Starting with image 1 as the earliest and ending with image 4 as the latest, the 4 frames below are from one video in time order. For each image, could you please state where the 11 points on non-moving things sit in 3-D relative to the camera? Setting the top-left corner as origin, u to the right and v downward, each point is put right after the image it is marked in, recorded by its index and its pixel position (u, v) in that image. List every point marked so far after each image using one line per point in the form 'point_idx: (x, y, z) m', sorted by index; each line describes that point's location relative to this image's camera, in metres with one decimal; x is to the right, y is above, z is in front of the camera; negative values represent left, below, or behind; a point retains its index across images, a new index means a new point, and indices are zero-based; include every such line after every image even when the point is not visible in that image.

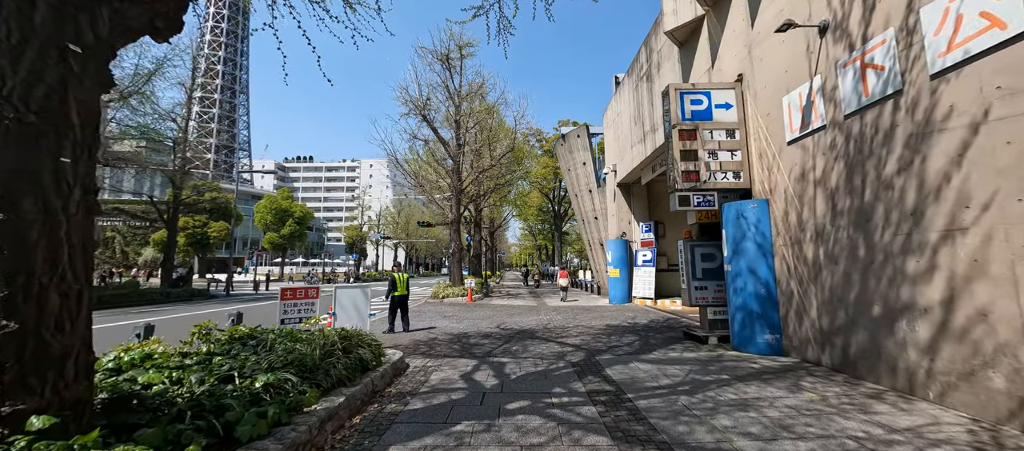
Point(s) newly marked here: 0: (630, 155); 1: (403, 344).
0: (+4.4, +2.6, +14.4) m
1: (-2.3, -2.6, +8.3) m
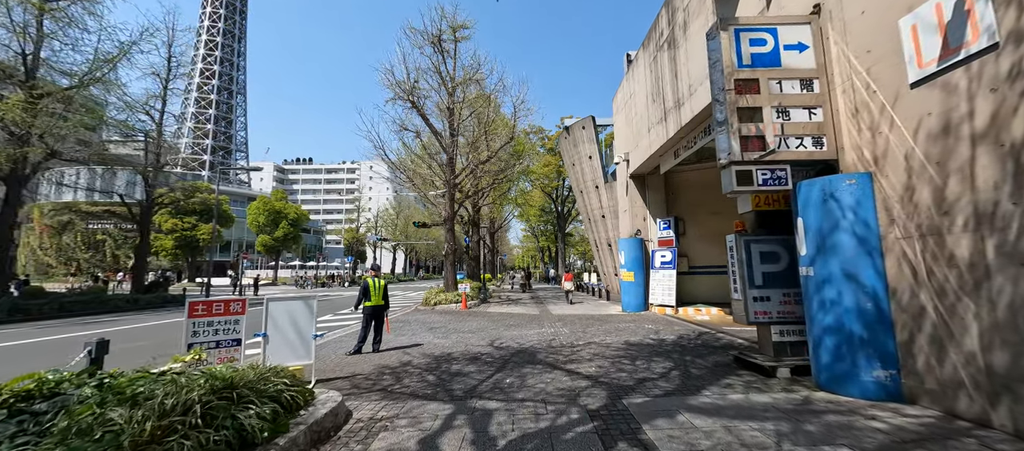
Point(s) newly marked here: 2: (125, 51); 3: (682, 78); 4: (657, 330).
0: (+4.3, +2.8, +12.4) m
1: (-2.4, -2.4, +6.3) m
2: (-19.3, +8.7, +19.3) m
3: (+4.2, +3.7, +9.6) m
4: (+3.5, -2.6, +9.4) m
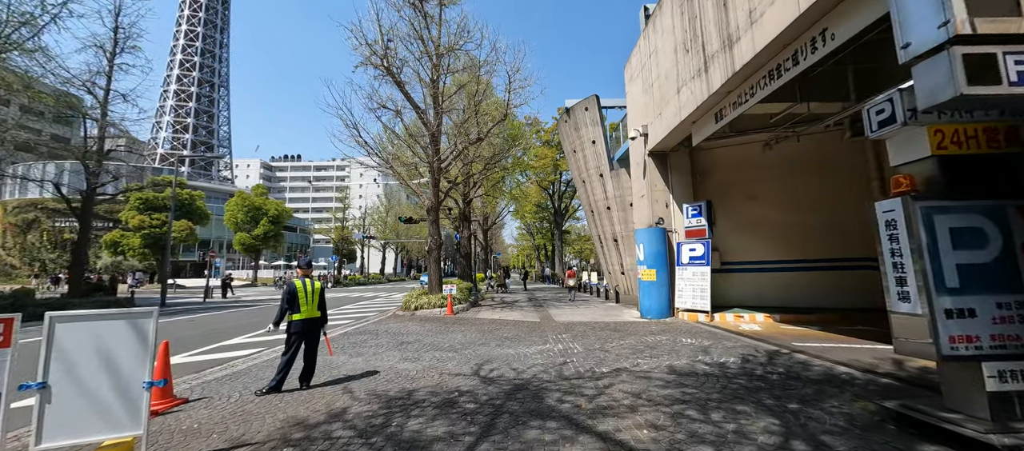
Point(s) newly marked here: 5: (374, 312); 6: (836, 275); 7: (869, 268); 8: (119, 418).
0: (+4.2, +3.1, +9.9) m
1: (-2.5, -2.1, +3.7) m
2: (-19.6, +9.0, +16.5) m
3: (+4.1, +4.1, +7.1) m
4: (+3.4, -2.2, +6.9) m
5: (-5.7, -3.6, +16.1) m
6: (+9.1, -1.4, +10.8) m
7: (+9.8, -1.1, +10.5) m
8: (-3.2, -1.5, +3.1) m
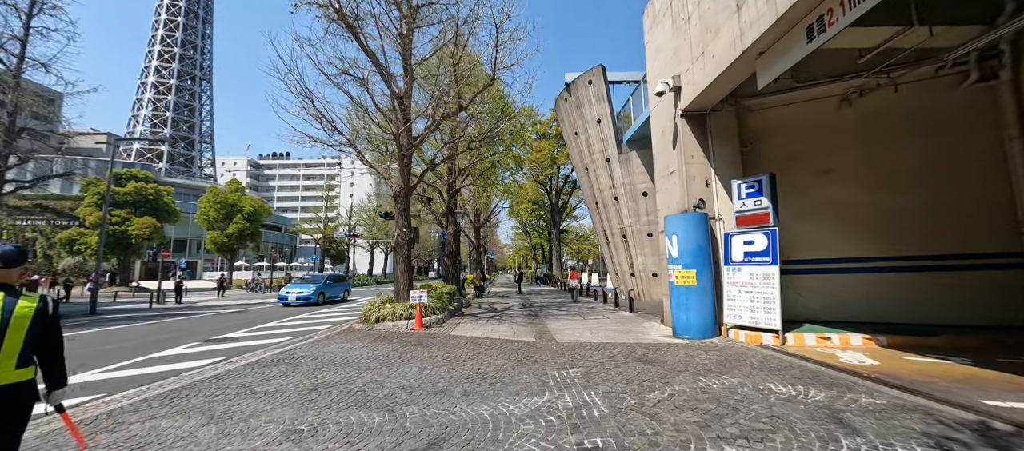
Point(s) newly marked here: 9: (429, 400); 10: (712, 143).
0: (+3.8, +3.5, +6.8) m
1: (-2.8, -1.7, +0.6) m
2: (-20.0, +9.4, +13.2) m
3: (+3.8, +4.4, +4.0) m
4: (+3.1, -1.8, +3.8) m
5: (-6.1, -3.2, +12.9) m
6: (+8.8, -1.0, +7.7) m
7: (+9.5, -0.8, +7.5) m
8: (-3.4, -1.2, 0.0) m
9: (-1.0, -2.1, +4.8) m
10: (+4.5, +1.9, +8.7) m
